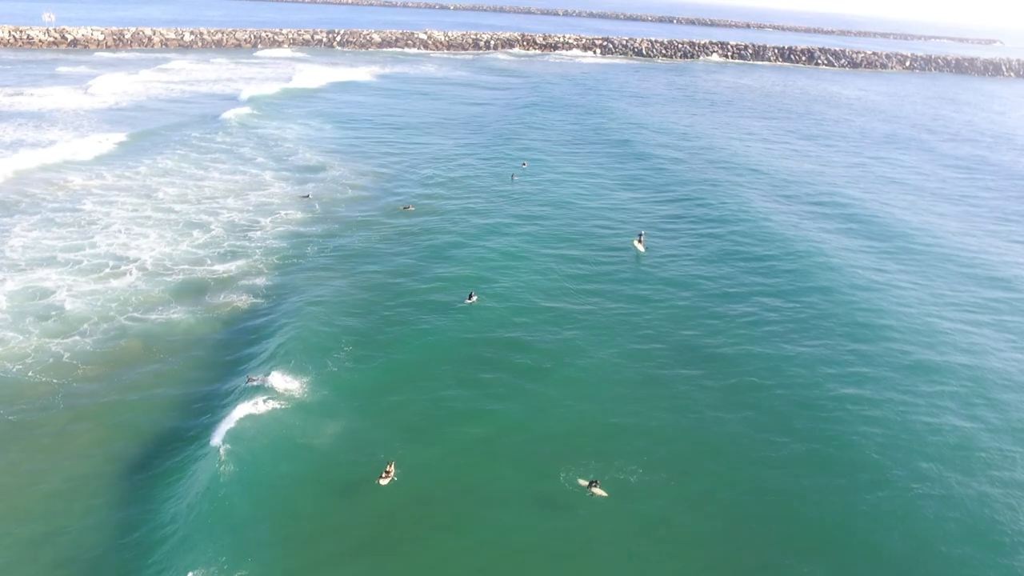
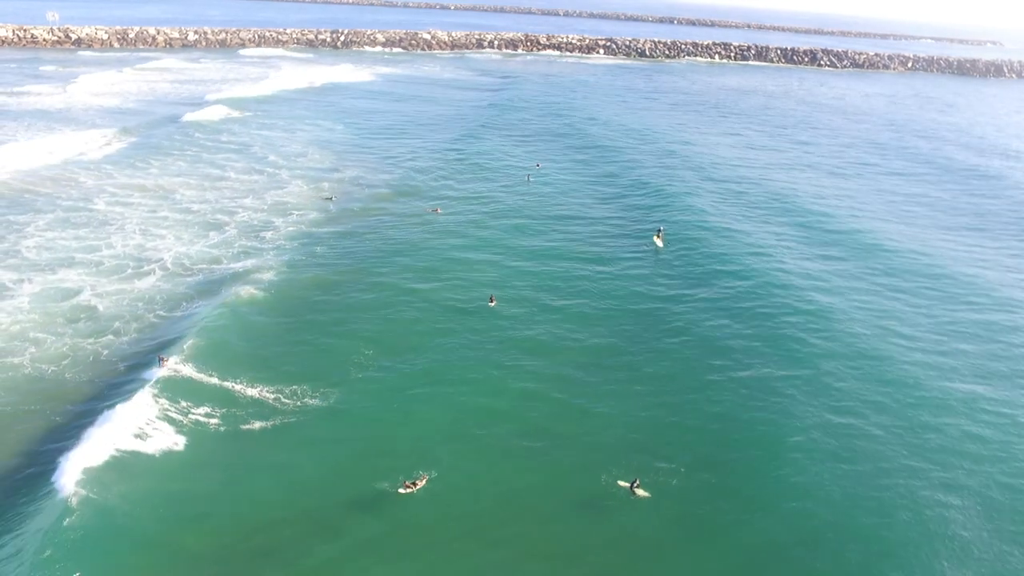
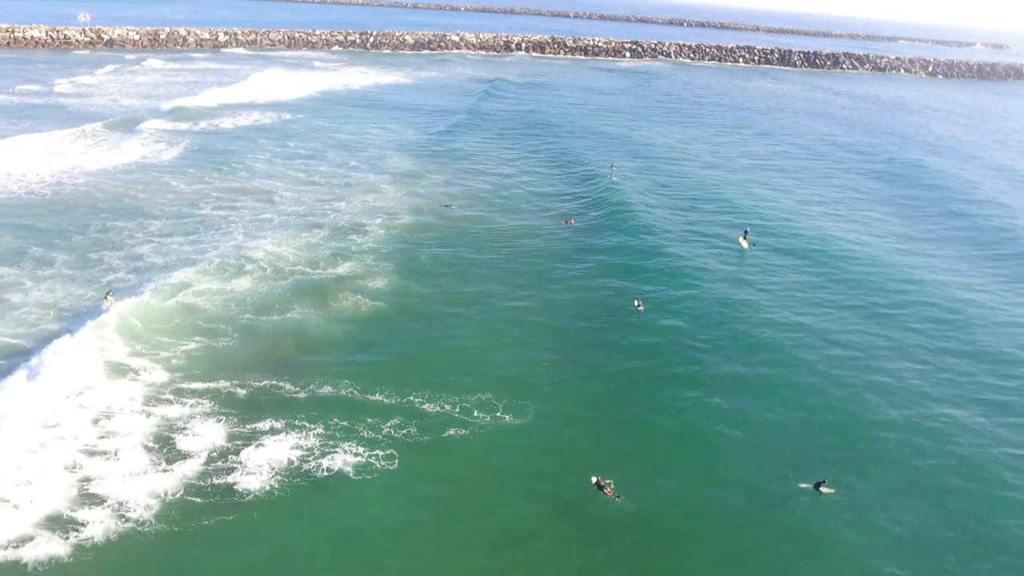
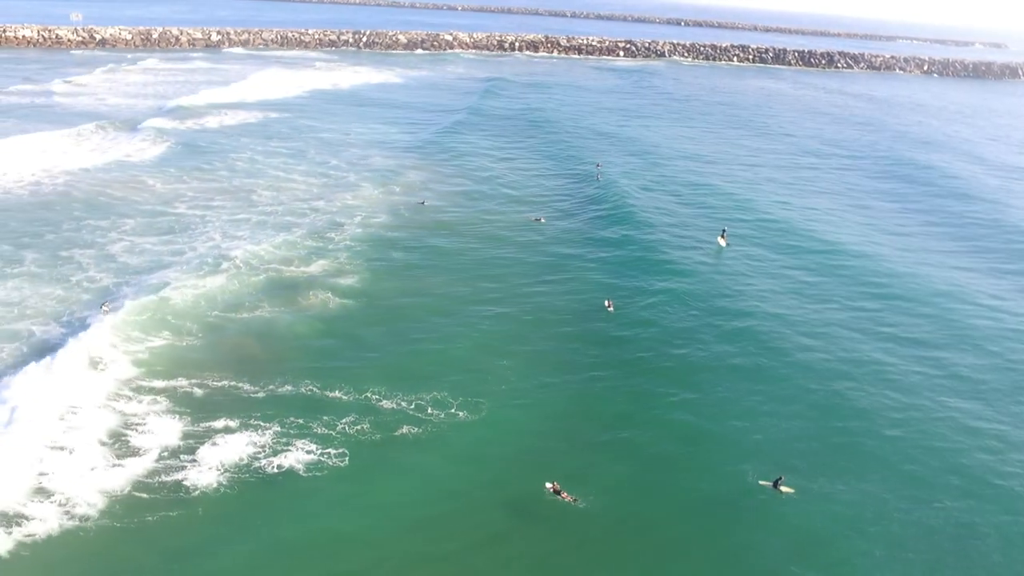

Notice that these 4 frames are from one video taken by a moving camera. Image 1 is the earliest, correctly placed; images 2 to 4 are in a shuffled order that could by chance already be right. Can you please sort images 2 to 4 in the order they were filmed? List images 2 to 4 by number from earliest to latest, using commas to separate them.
2, 4, 3
